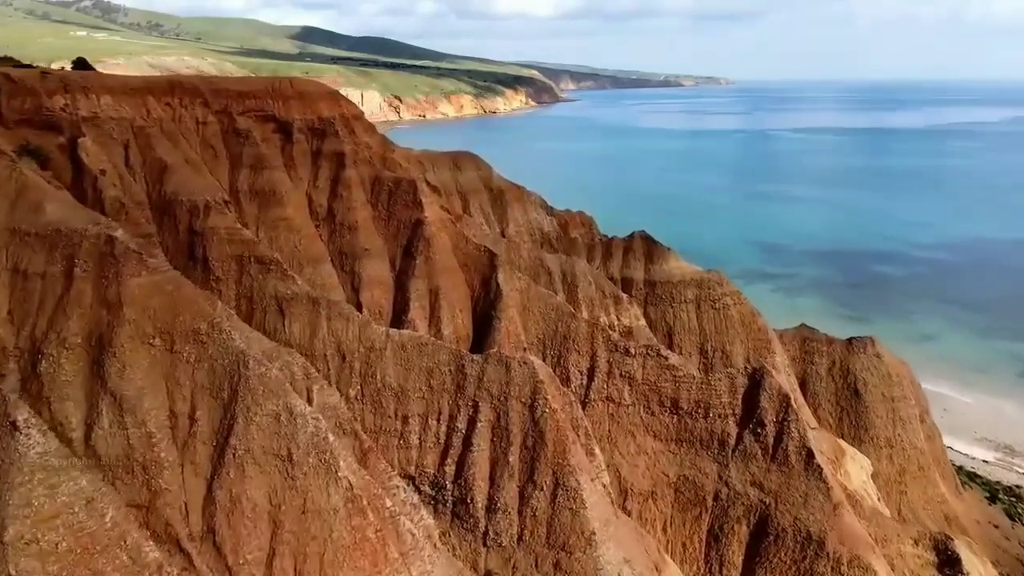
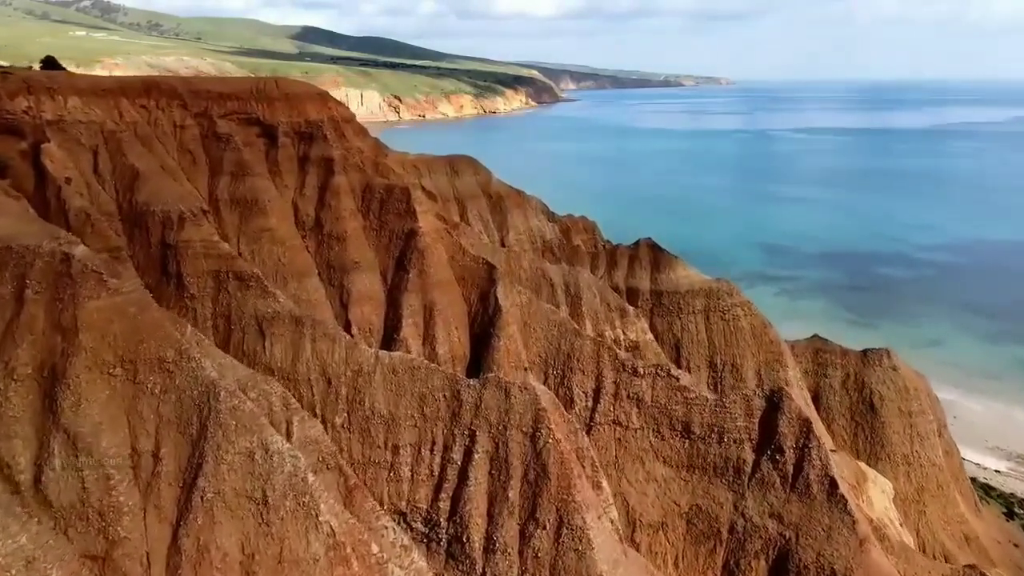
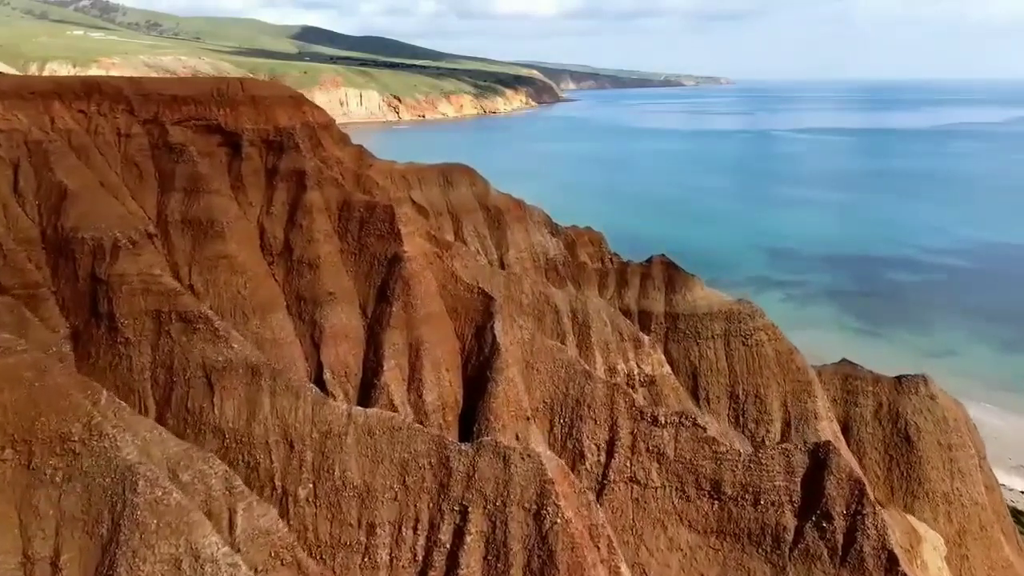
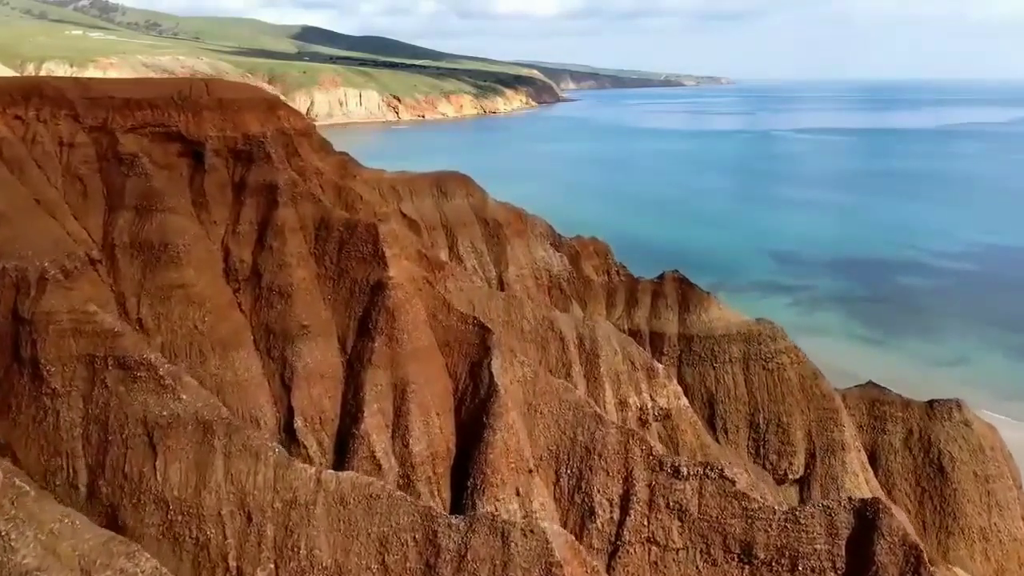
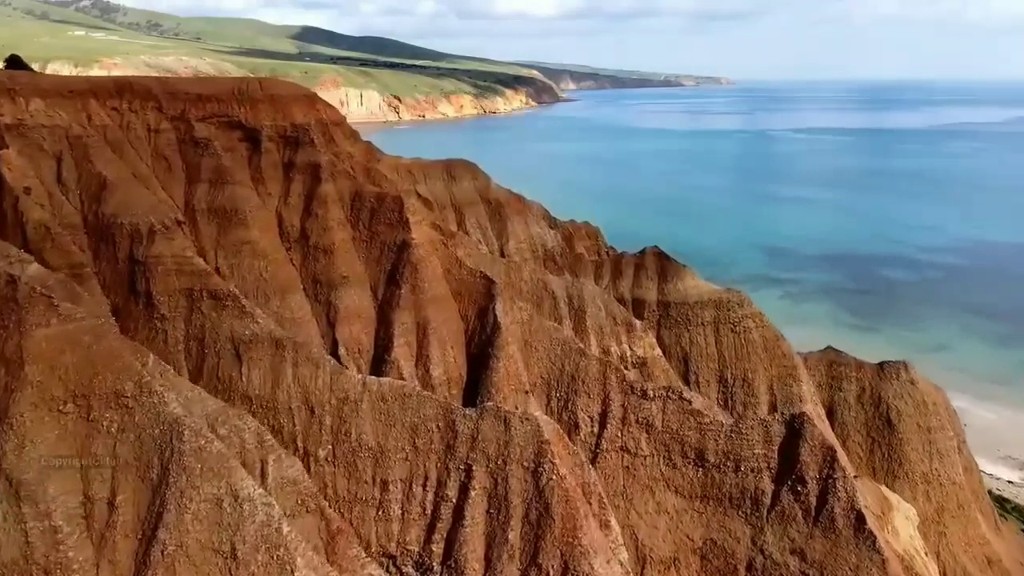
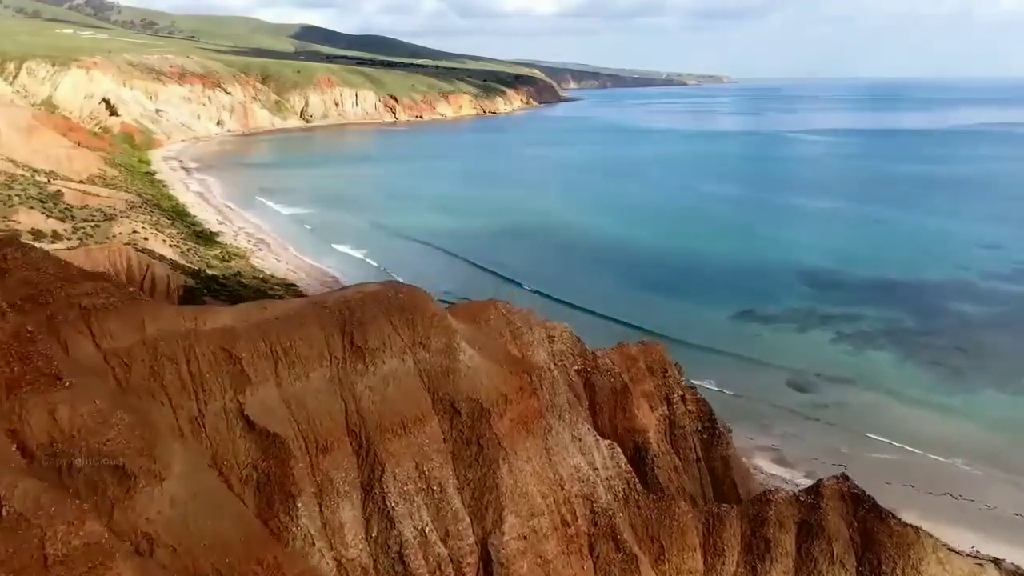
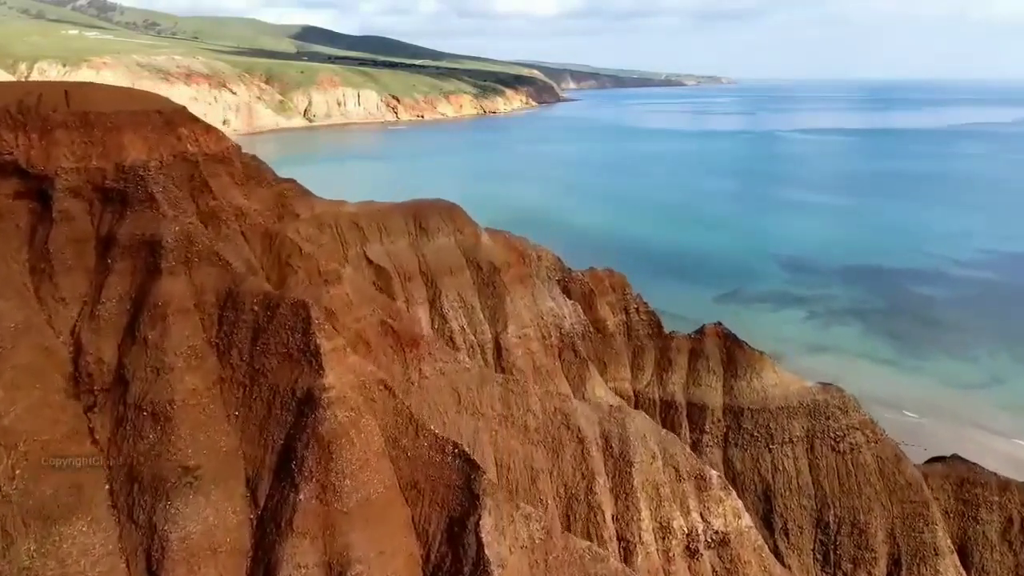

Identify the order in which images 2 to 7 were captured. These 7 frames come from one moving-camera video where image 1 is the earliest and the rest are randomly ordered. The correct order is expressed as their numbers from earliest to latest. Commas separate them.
2, 5, 3, 4, 7, 6
